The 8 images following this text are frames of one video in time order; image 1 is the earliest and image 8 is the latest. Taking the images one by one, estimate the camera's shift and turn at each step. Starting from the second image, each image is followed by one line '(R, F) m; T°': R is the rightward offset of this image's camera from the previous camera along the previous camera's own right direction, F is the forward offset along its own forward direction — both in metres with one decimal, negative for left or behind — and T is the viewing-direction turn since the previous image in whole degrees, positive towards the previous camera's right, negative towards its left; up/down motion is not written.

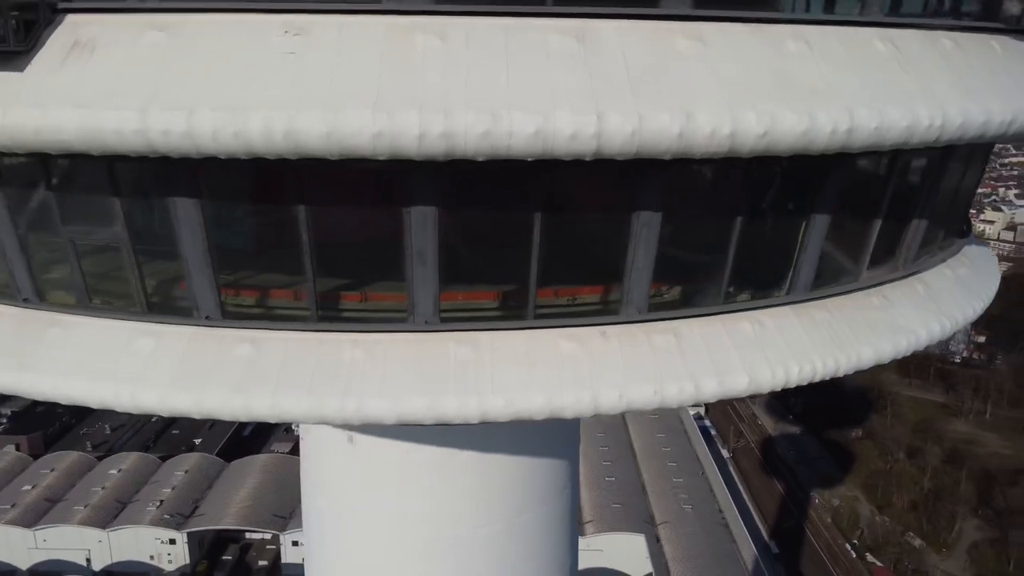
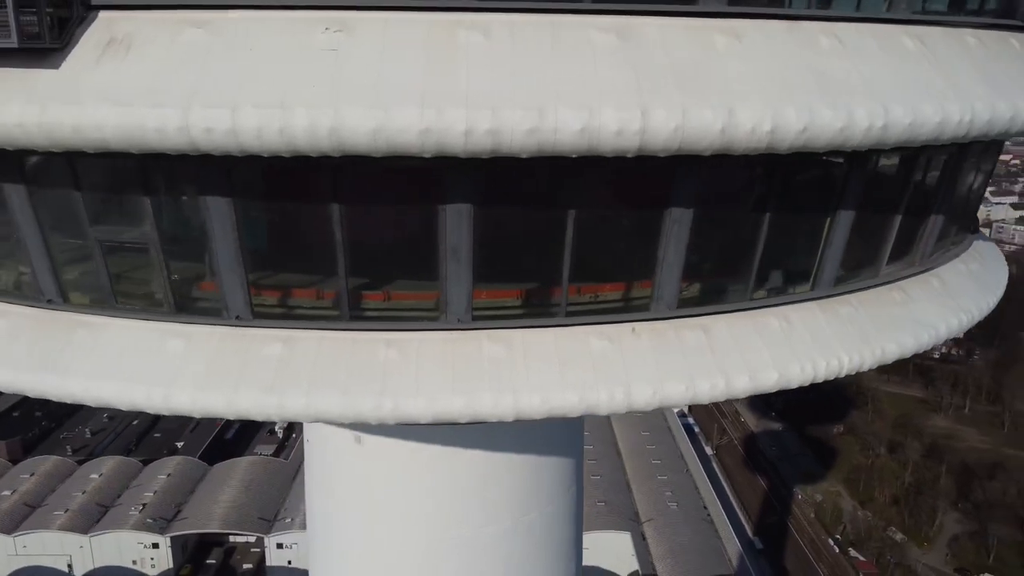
(-0.4, 0.0) m; +1°
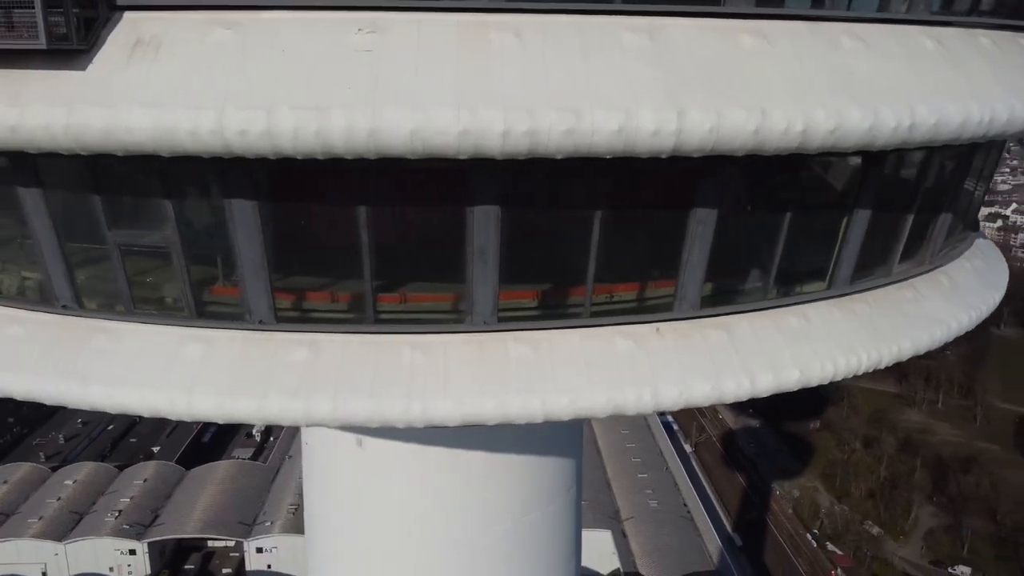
(-0.3, 0.0) m; +1°
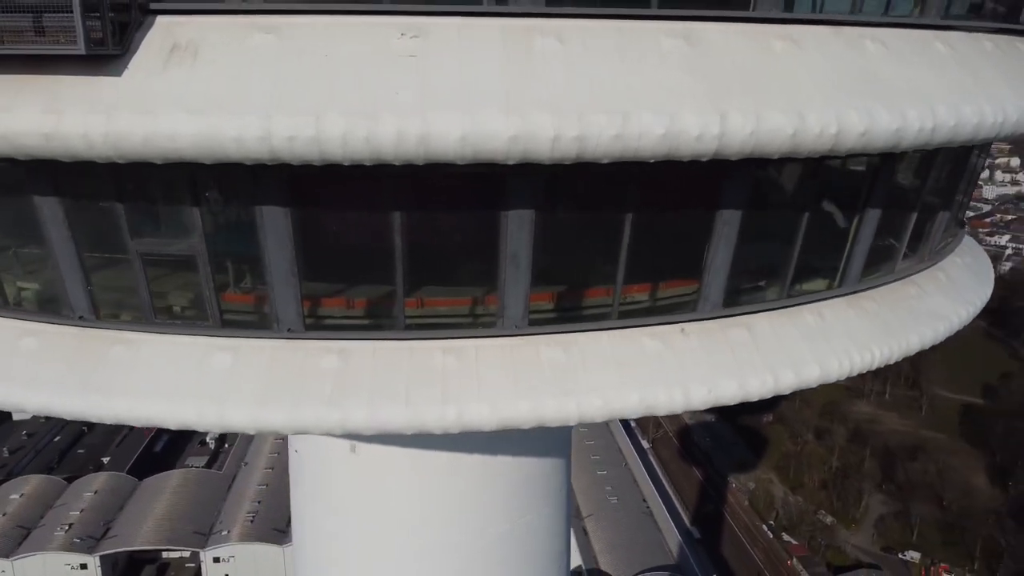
(-0.5, 0.0) m; +3°
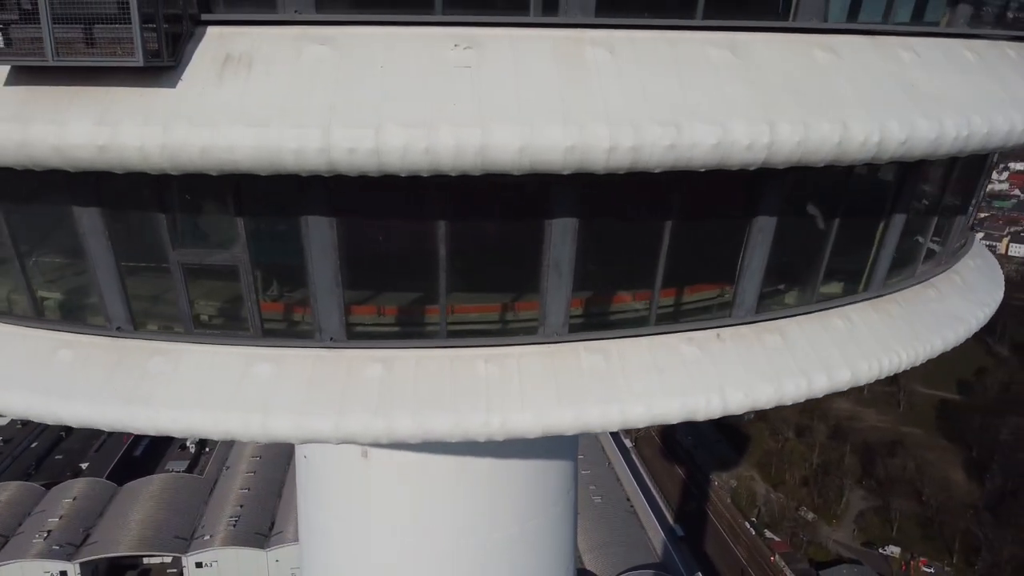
(-0.4, 0.0) m; +1°
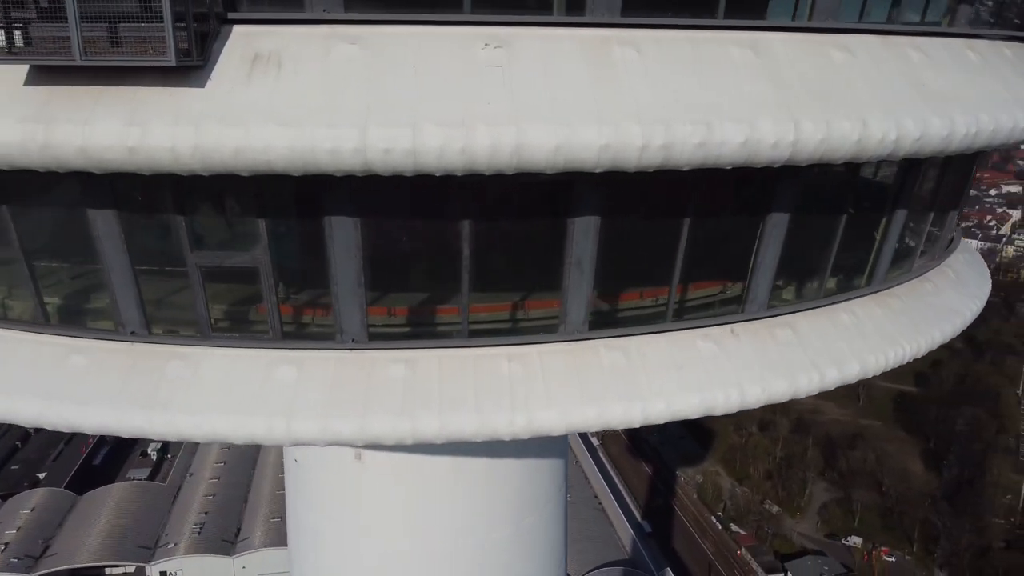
(-0.4, 0.0) m; +2°
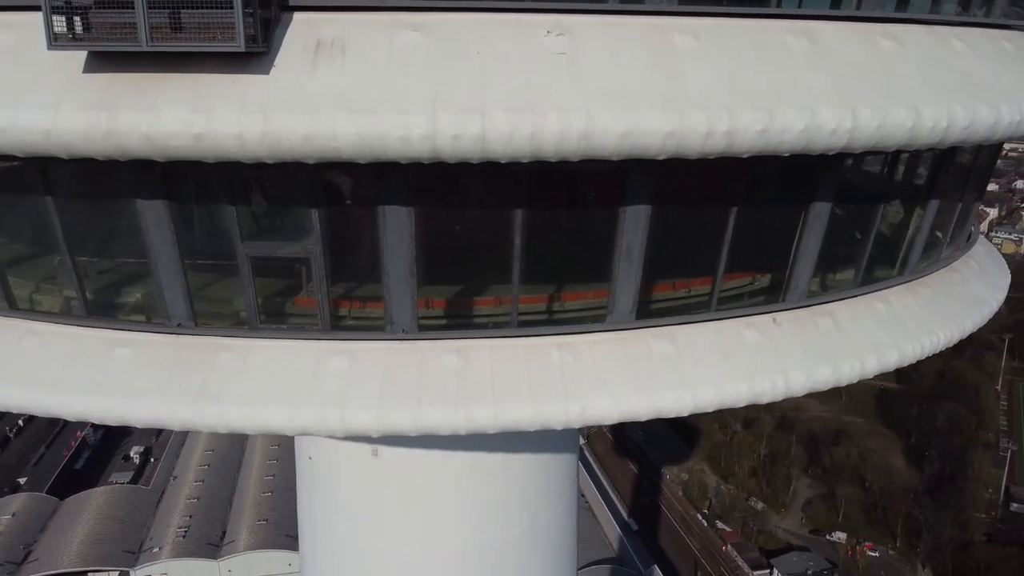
(-0.5, 0.0) m; +1°
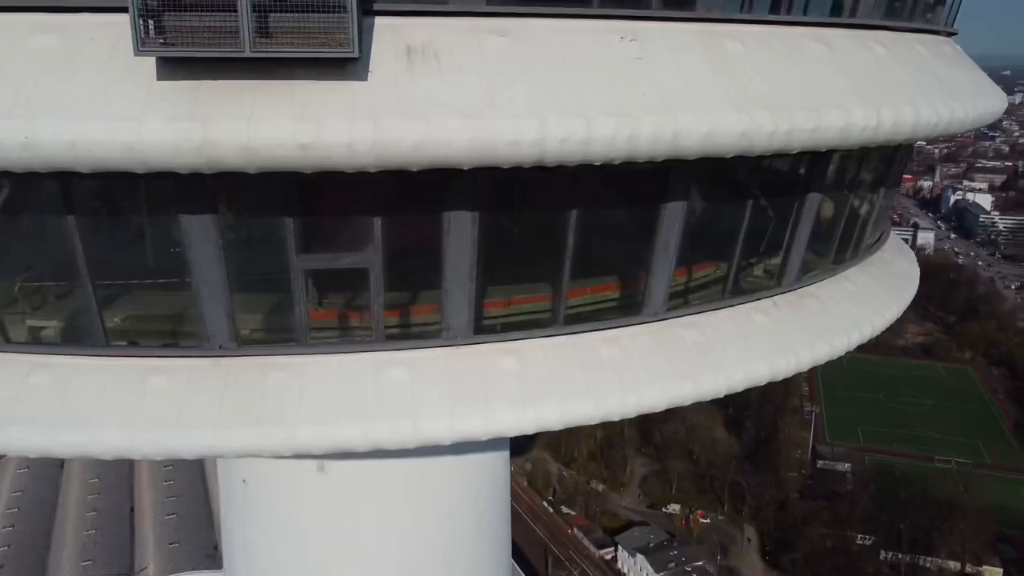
(-1.4, 0.0) m; +11°
